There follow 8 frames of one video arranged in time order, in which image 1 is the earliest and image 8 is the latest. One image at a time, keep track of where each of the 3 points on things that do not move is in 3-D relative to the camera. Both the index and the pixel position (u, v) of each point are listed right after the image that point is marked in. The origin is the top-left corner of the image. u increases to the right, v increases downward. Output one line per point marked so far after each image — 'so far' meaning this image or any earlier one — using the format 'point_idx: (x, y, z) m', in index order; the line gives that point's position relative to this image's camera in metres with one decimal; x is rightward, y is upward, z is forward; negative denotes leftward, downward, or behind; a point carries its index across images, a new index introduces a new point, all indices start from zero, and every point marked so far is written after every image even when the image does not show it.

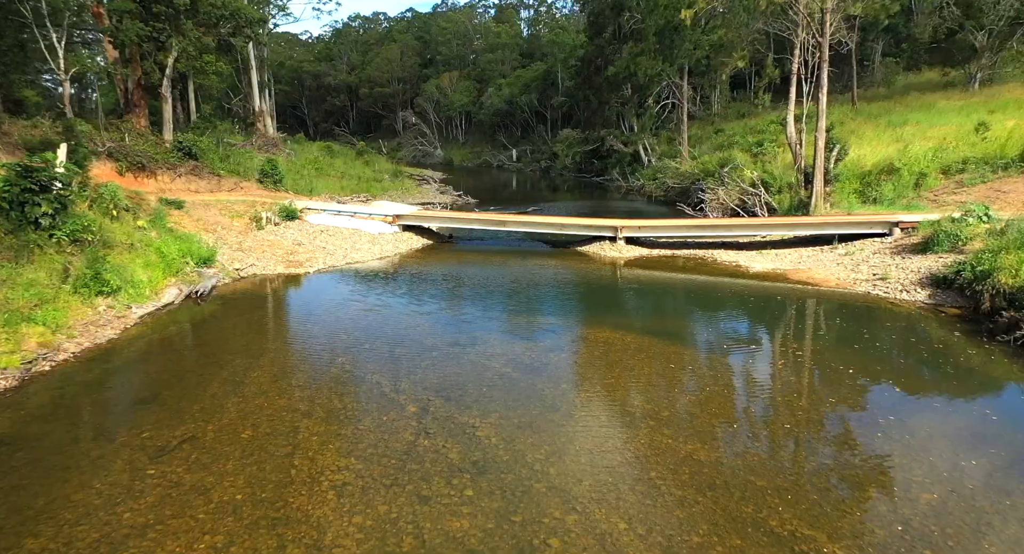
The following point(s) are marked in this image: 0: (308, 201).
0: (-7.1, +2.6, +19.7) m
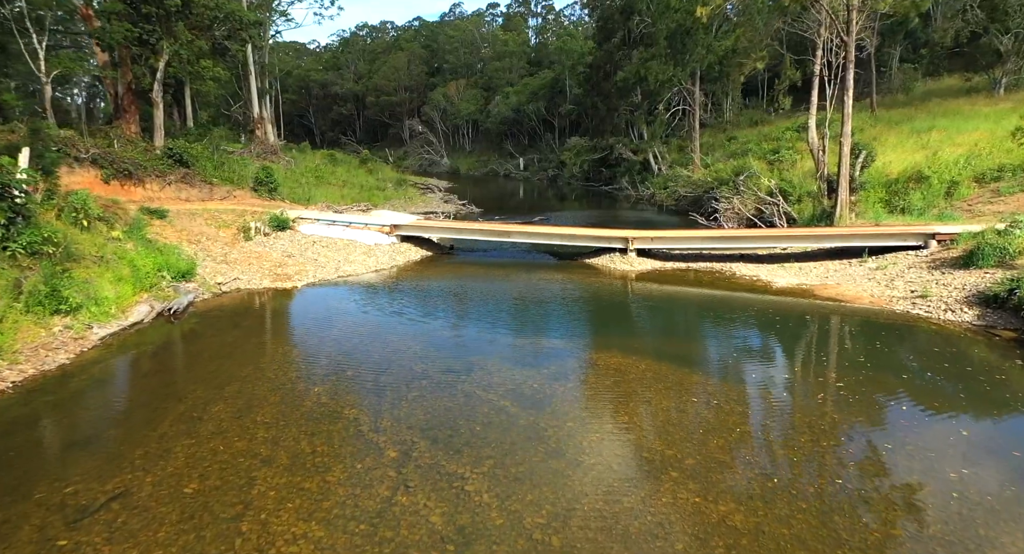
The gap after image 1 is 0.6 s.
0: (-6.9, +2.2, +18.8) m
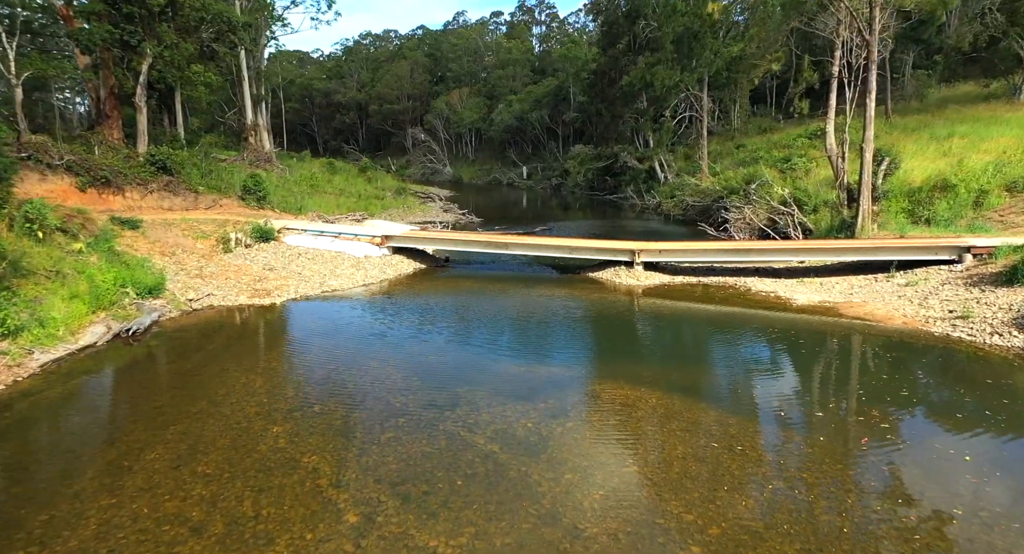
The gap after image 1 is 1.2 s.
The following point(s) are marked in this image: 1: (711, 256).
0: (-6.9, +1.7, +17.8) m
1: (+5.4, +0.5, +15.7) m
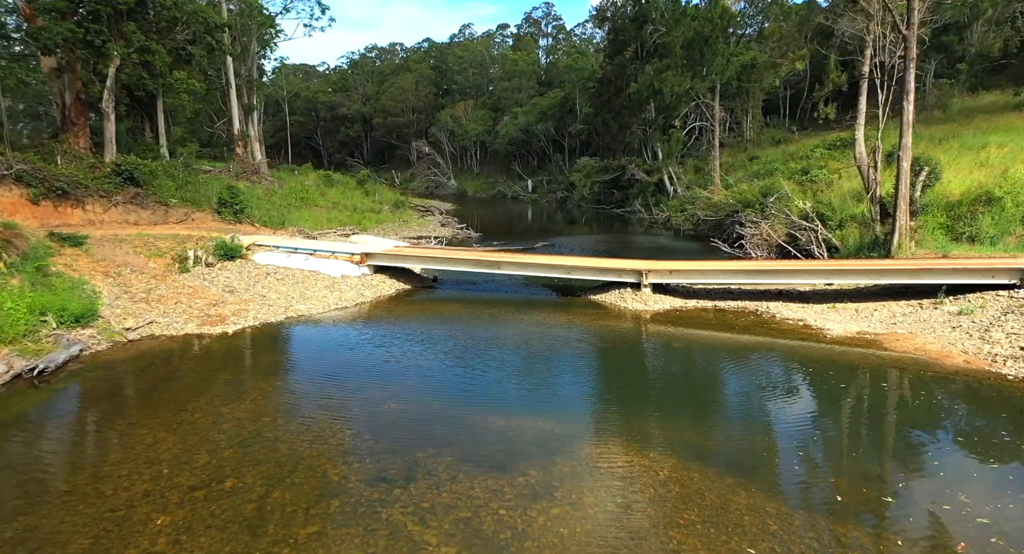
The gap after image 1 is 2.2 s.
0: (-7.1, +1.1, +16.3) m
1: (+5.2, 0.0, +13.9) m
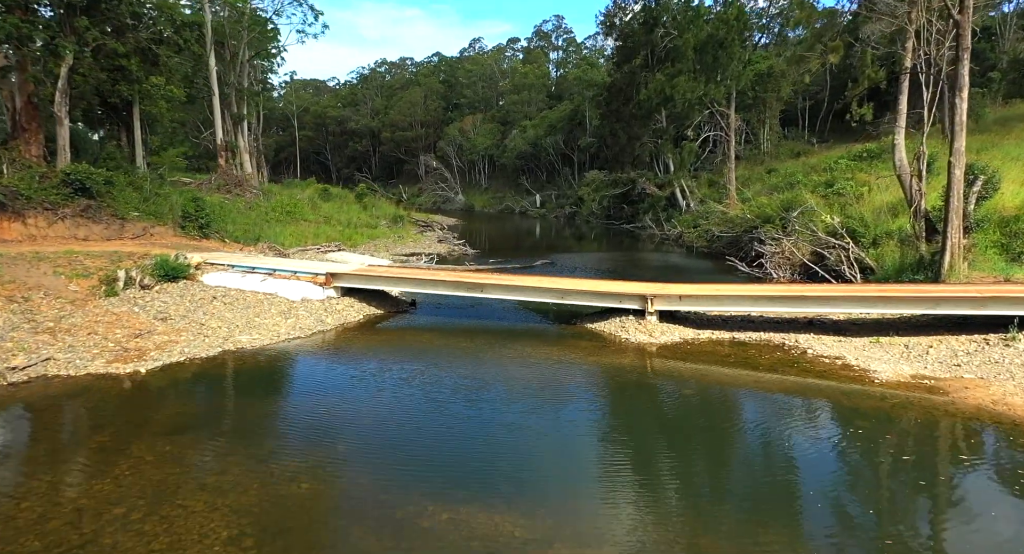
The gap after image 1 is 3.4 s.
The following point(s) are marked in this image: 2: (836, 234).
0: (-7.3, +0.6, +14.5) m
1: (+4.9, -0.6, +11.9) m
2: (+10.2, +1.3, +18.0) m
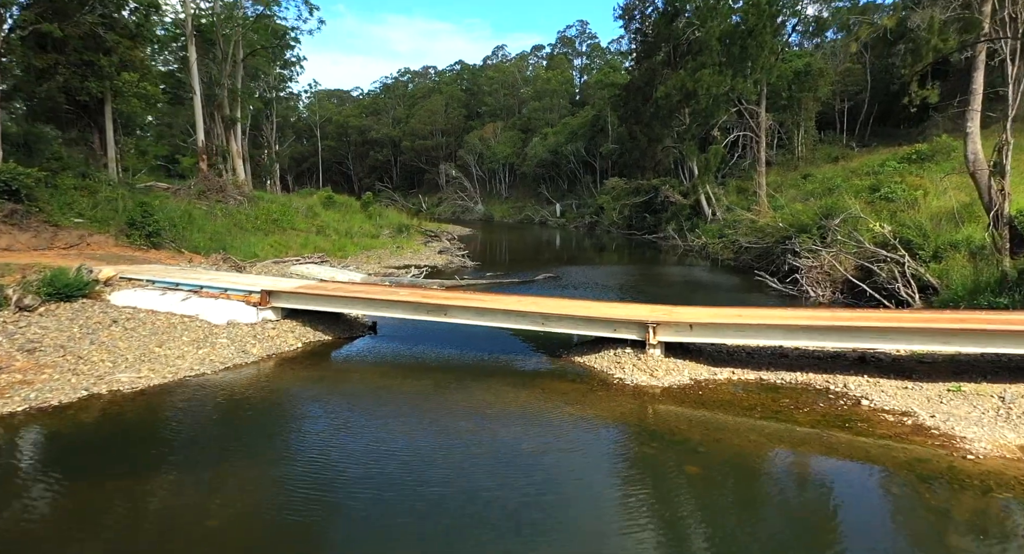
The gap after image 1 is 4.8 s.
0: (-7.7, +0.2, +12.5) m
1: (+4.3, -1.0, +9.2) m
2: (+9.9, +0.8, +15.1) m
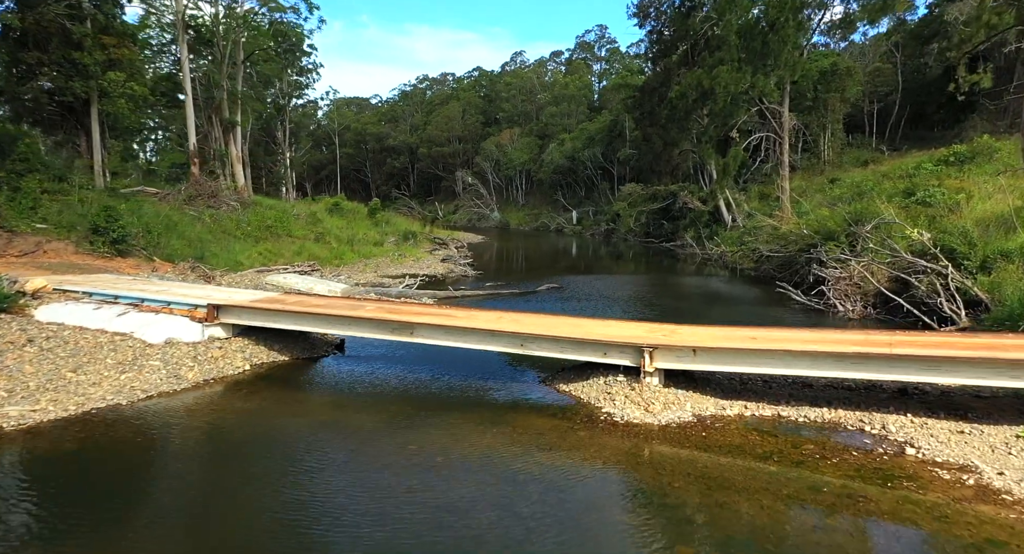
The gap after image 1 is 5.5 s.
0: (-8.0, 0.0, +11.3) m
1: (+3.9, -1.2, +7.7) m
2: (+9.7, +0.5, +13.4) m
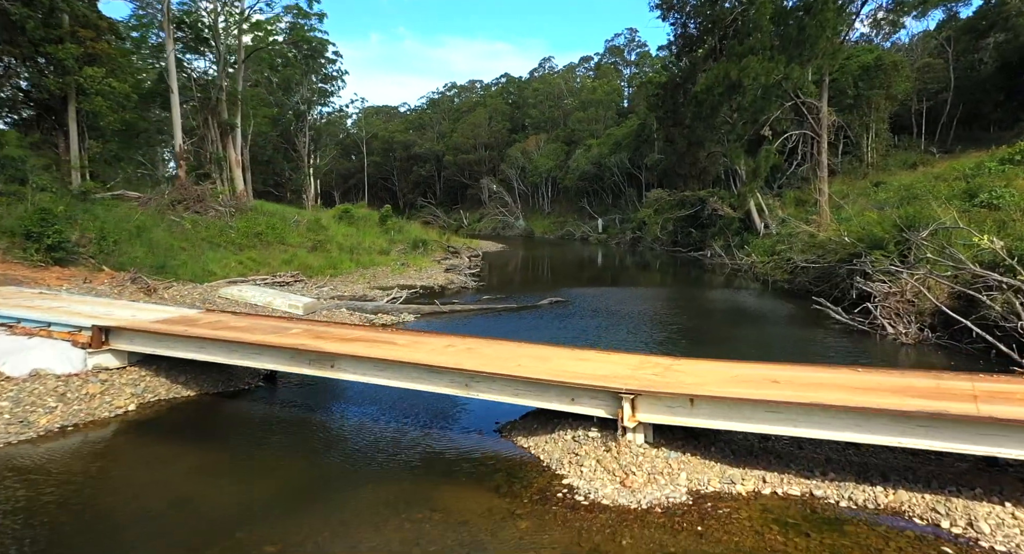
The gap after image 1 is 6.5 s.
0: (-8.6, -0.2, +9.7) m
1: (+3.1, -1.4, +5.4) m
2: (+9.3, +0.2, +10.8) m
